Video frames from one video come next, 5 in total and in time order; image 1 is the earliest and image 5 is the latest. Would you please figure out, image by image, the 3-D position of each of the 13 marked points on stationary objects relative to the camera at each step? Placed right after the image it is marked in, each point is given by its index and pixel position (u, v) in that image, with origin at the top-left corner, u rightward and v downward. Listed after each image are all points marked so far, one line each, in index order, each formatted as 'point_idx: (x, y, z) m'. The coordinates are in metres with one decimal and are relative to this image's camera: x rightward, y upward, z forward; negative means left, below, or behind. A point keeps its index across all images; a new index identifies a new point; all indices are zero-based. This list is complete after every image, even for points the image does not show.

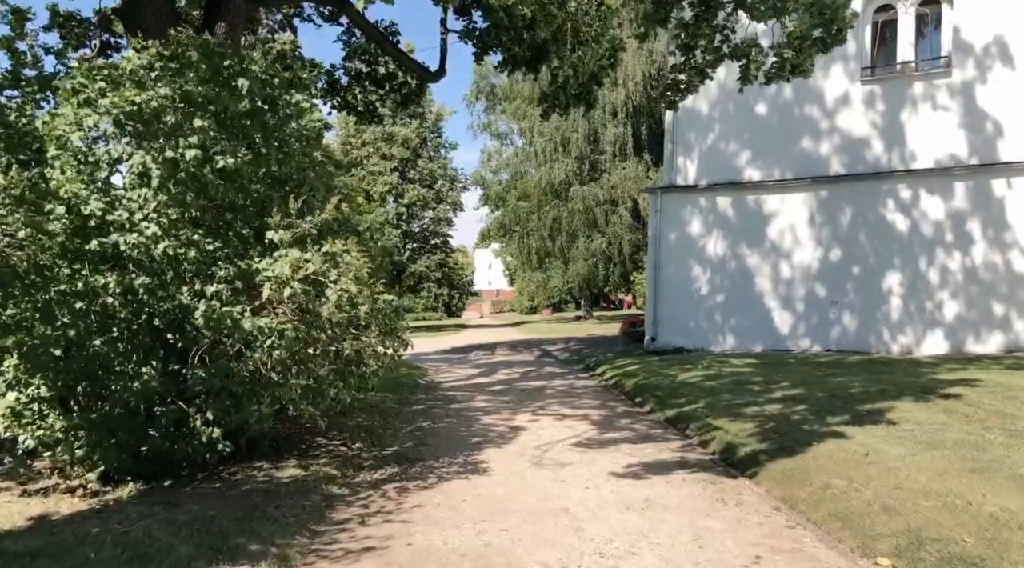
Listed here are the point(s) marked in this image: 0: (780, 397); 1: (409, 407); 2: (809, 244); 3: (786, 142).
0: (+3.4, -1.4, +9.6) m
1: (-1.4, -1.7, +10.5) m
2: (+5.9, +0.8, +15.3) m
3: (+5.6, +2.9, +15.6) m
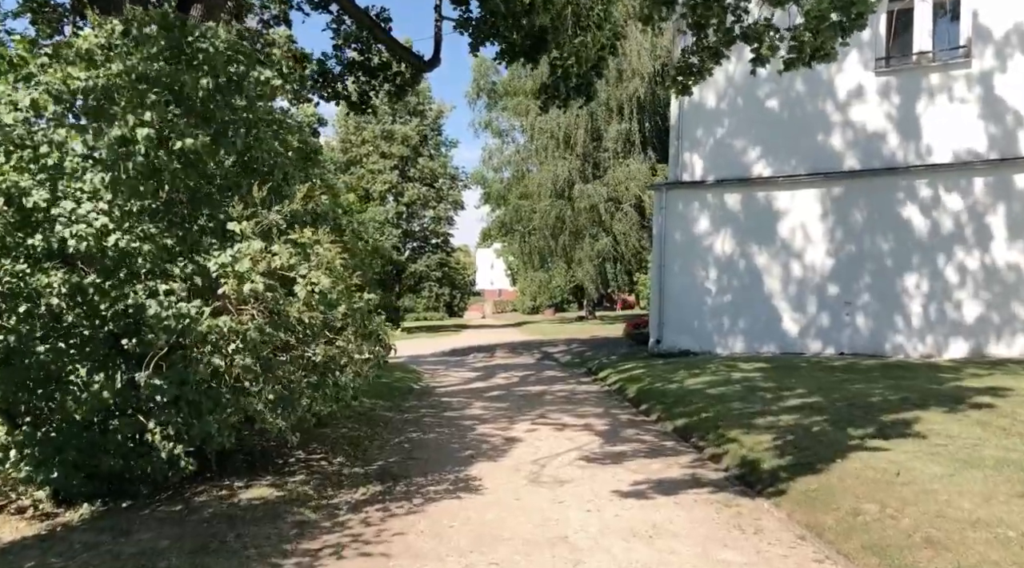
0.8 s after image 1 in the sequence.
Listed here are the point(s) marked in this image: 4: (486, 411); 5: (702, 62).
0: (+3.3, -1.4, +9.0) m
1: (-1.4, -1.7, +9.9) m
2: (+5.9, +0.8, +14.6) m
3: (+5.6, +2.9, +15.0) m
4: (-0.4, -1.7, +10.5) m
5: (+2.4, +2.8, +9.7) m
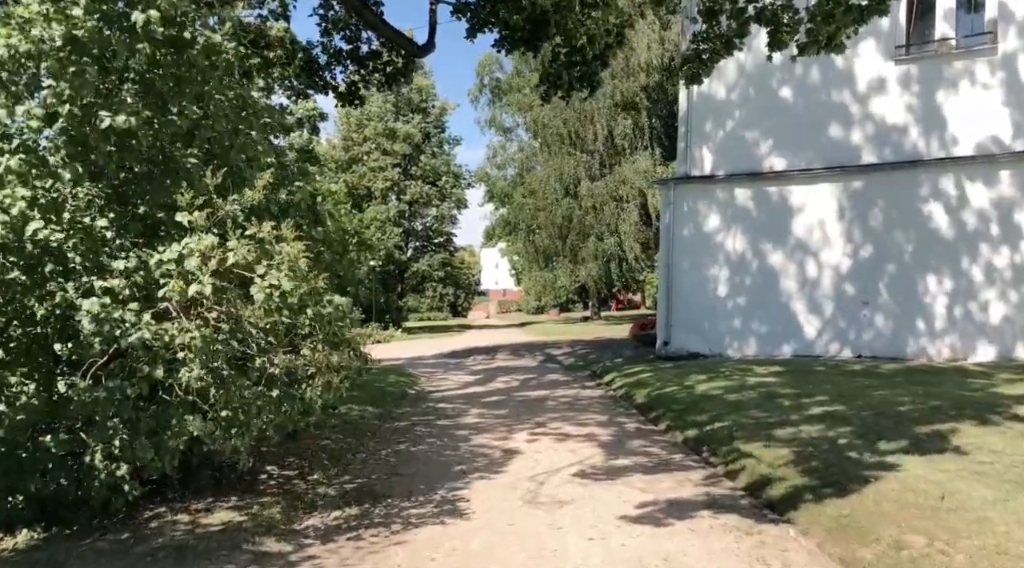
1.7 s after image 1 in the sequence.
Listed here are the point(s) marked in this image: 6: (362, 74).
0: (+3.3, -1.4, +8.3) m
1: (-1.5, -1.7, +9.2) m
2: (+5.9, +0.8, +13.9) m
3: (+5.6, +2.9, +14.2) m
4: (-0.4, -1.7, +9.8) m
5: (+2.4, +2.8, +9.0) m
6: (-2.3, +3.3, +12.2) m
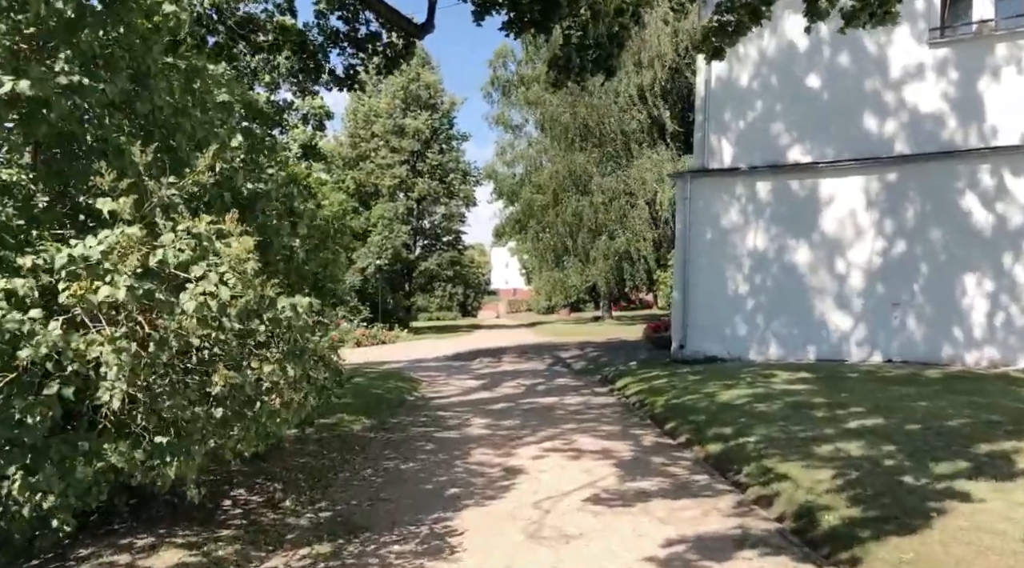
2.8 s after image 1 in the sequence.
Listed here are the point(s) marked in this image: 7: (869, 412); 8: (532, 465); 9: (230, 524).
0: (+3.3, -1.4, +7.5) m
1: (-1.4, -1.7, +8.4) m
2: (+6.0, +0.8, +13.0) m
3: (+5.7, +2.9, +13.3) m
4: (-0.3, -1.7, +9.0) m
5: (+2.4, +2.8, +8.1) m
6: (-2.2, +3.4, +11.4) m
7: (+3.8, -1.4, +8.3) m
8: (+0.2, -1.7, +7.2) m
9: (-1.9, -1.6, +5.1) m
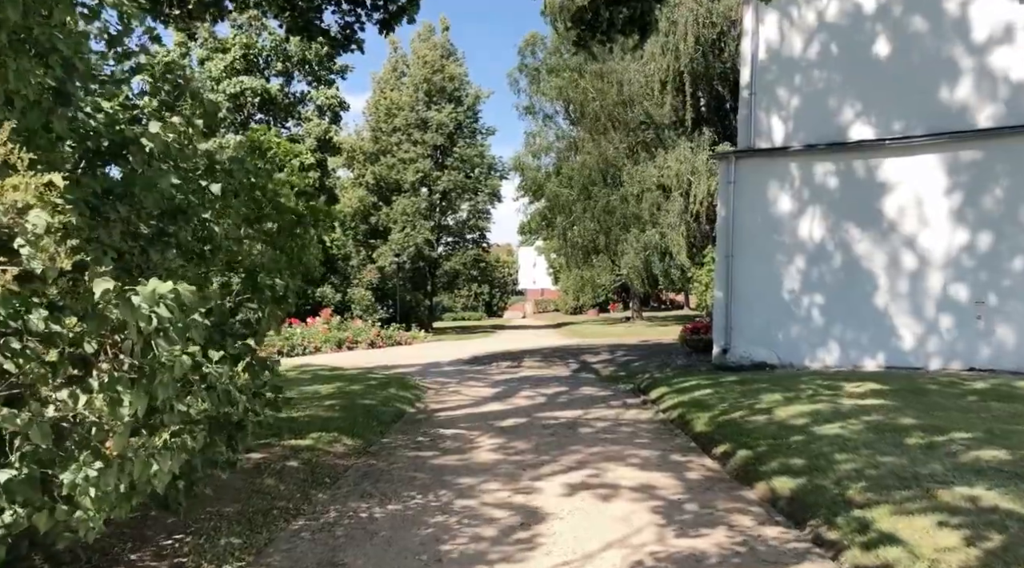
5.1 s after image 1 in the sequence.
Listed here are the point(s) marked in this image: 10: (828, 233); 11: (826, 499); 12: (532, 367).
0: (+3.4, -1.3, +5.7) m
1: (-1.3, -1.6, +6.8) m
2: (+6.3, +0.9, +11.1) m
3: (+6.0, +2.9, +11.5) m
4: (-0.2, -1.6, +7.4) m
5: (+2.5, +2.8, +6.4) m
6: (-2.0, +3.4, +9.8) m
7: (+3.9, -1.3, +6.5) m
8: (+0.3, -1.6, +5.6) m
9: (-1.9, -1.5, +3.6) m
10: (+4.9, +0.8, +12.0) m
11: (+2.2, -1.5, +5.3) m
12: (+0.4, -1.6, +14.7) m
